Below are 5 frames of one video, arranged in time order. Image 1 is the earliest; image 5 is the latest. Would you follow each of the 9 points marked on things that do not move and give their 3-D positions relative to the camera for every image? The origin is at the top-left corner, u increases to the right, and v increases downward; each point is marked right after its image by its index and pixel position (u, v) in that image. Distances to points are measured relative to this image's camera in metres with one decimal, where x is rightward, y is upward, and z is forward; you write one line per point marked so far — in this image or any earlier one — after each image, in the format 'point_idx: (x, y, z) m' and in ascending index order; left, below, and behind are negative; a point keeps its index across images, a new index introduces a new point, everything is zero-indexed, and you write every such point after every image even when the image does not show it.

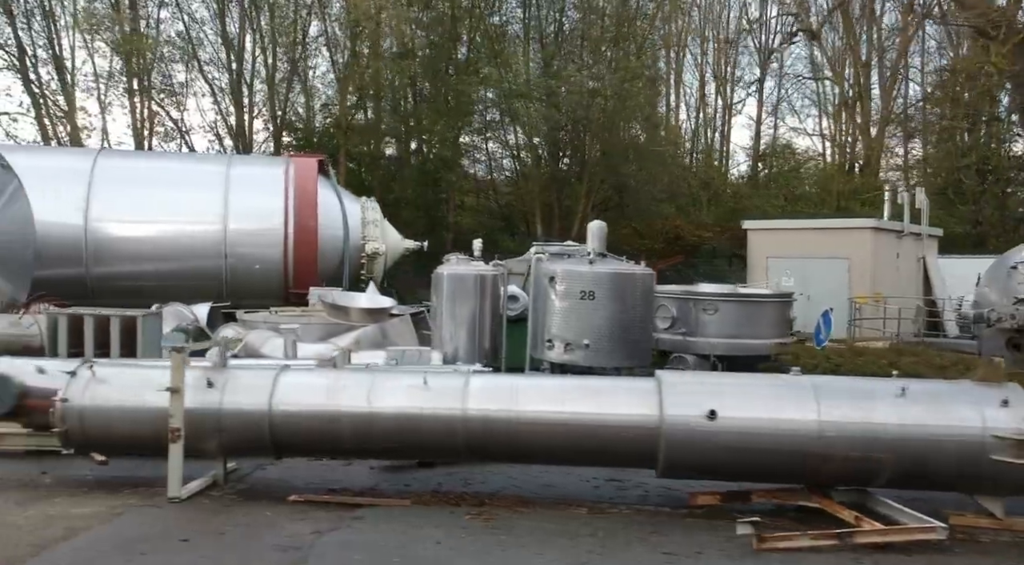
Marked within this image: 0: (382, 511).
0: (-0.6, -1.1, +4.2) m
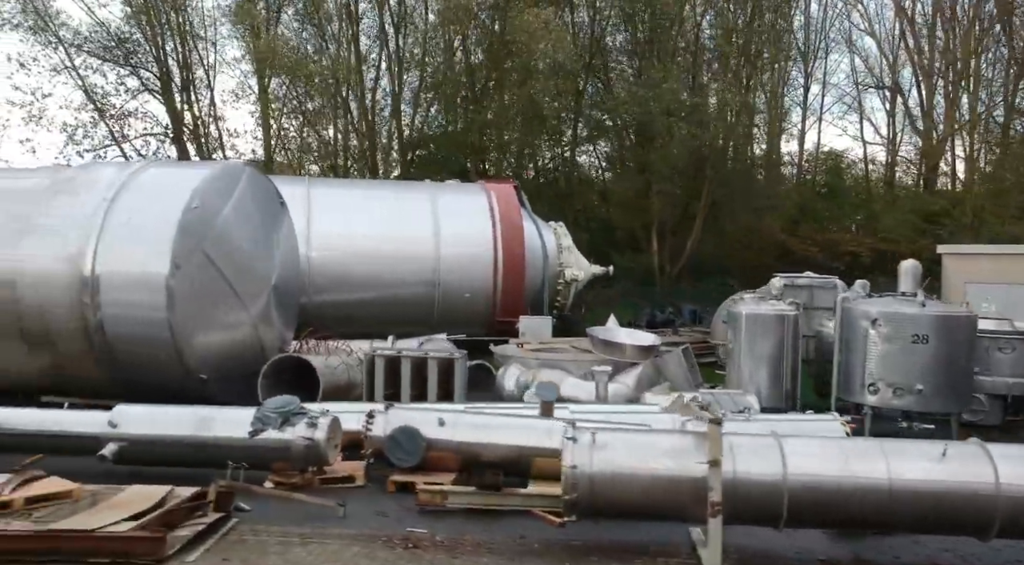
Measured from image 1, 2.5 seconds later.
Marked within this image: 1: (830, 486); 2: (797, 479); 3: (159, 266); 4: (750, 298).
0: (+2.0, -1.5, +4.0) m
1: (+1.6, -1.0, +4.2) m
2: (+1.4, -1.0, +4.2) m
3: (-3.0, +0.1, +7.0) m
4: (+2.3, -0.2, +8.2) m
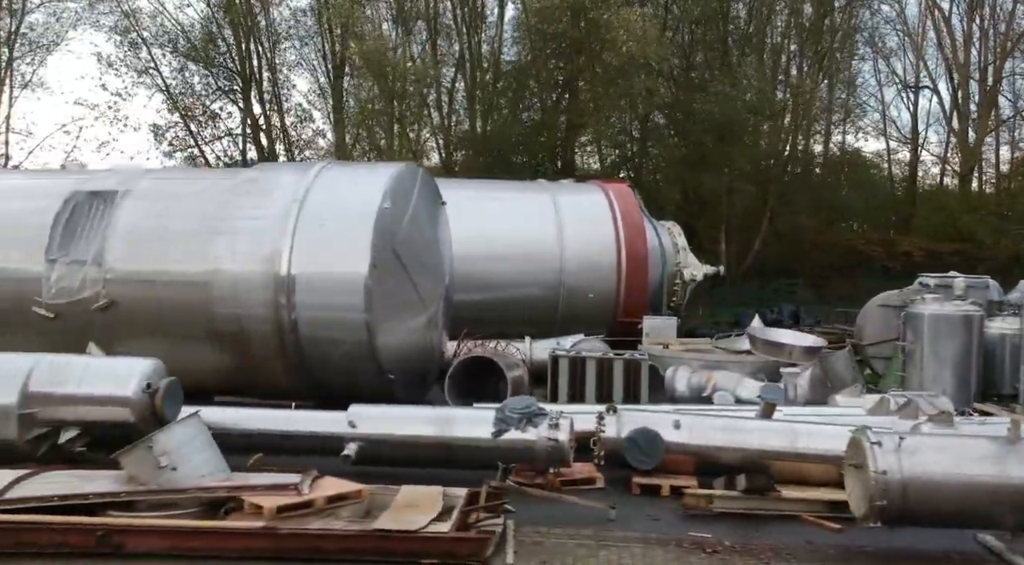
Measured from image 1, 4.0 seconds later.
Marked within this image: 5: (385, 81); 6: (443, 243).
0: (+3.6, -1.5, +3.9) m
1: (+3.2, -1.0, +4.1) m
2: (+3.0, -1.0, +4.1) m
3: (-1.3, +0.1, +7.1) m
4: (+4.0, -0.2, +8.1) m
5: (-3.0, +4.8, +19.9) m
6: (-0.7, +0.4, +8.6) m
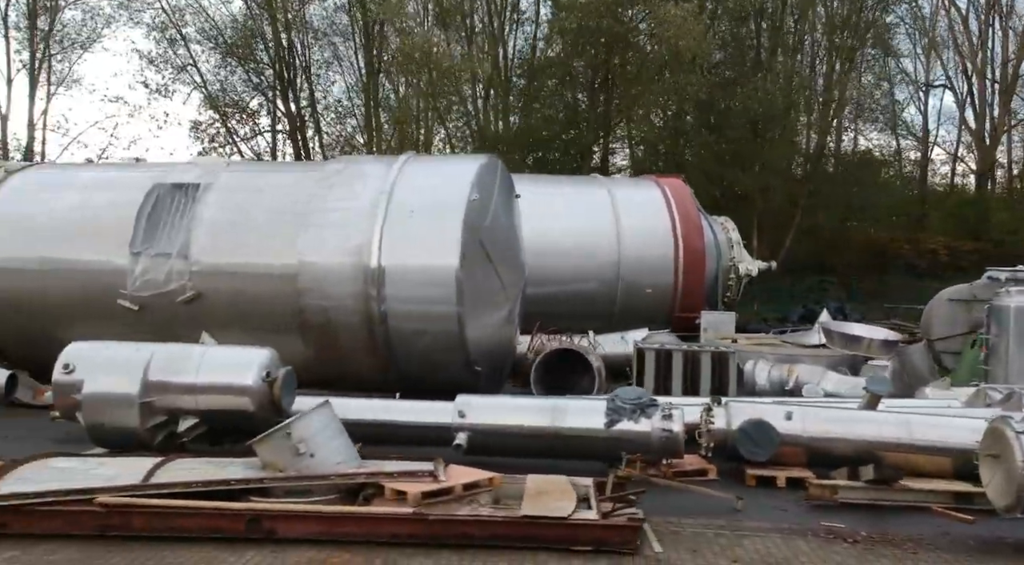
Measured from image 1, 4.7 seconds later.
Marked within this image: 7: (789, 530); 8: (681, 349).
0: (+4.3, -1.4, +3.8) m
1: (+3.9, -1.0, +4.0) m
2: (+3.7, -0.9, +4.0) m
3: (-0.5, +0.2, +7.1) m
4: (+4.8, -0.1, +8.0) m
5: (-2.1, +4.9, +19.9) m
6: (+0.1, +0.4, +8.6) m
7: (+1.5, -1.3, +4.4) m
8: (+1.5, -0.6, +7.4) m
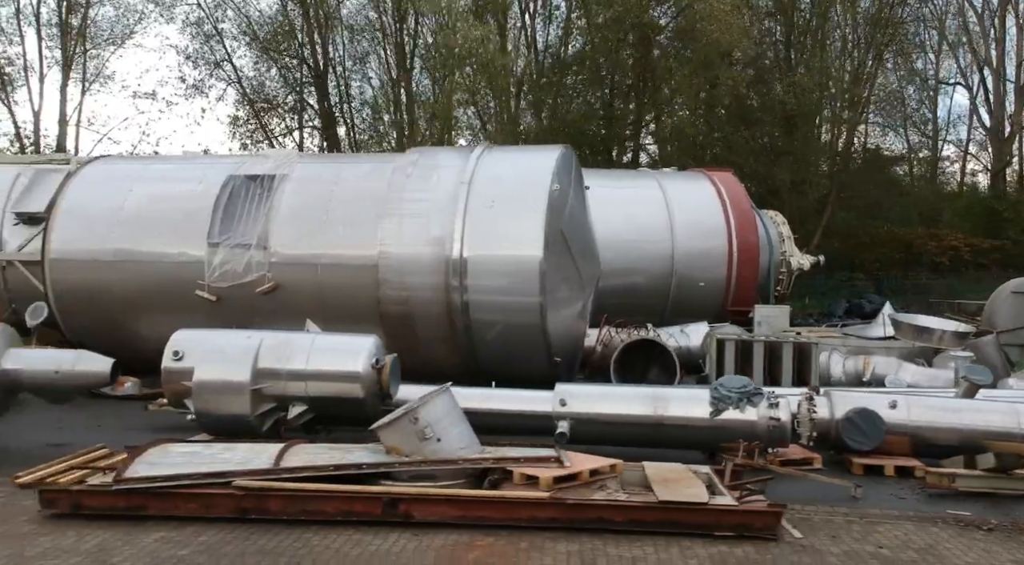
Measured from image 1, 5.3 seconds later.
0: (+4.9, -1.4, +3.7) m
1: (+4.5, -0.9, +3.9) m
2: (+4.4, -0.9, +4.0) m
3: (+0.2, +0.3, +7.1) m
4: (+5.5, 0.0, +7.9) m
5: (-1.2, +5.0, +19.9) m
6: (+0.8, +0.5, +8.6) m
7: (+2.2, -1.2, +4.4) m
8: (+2.2, -0.5, +7.4) m
